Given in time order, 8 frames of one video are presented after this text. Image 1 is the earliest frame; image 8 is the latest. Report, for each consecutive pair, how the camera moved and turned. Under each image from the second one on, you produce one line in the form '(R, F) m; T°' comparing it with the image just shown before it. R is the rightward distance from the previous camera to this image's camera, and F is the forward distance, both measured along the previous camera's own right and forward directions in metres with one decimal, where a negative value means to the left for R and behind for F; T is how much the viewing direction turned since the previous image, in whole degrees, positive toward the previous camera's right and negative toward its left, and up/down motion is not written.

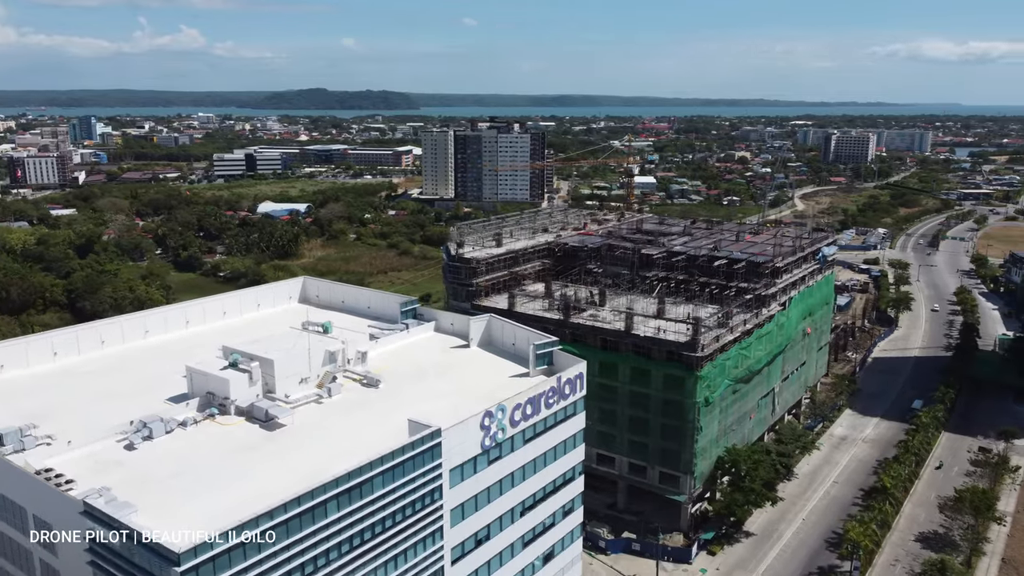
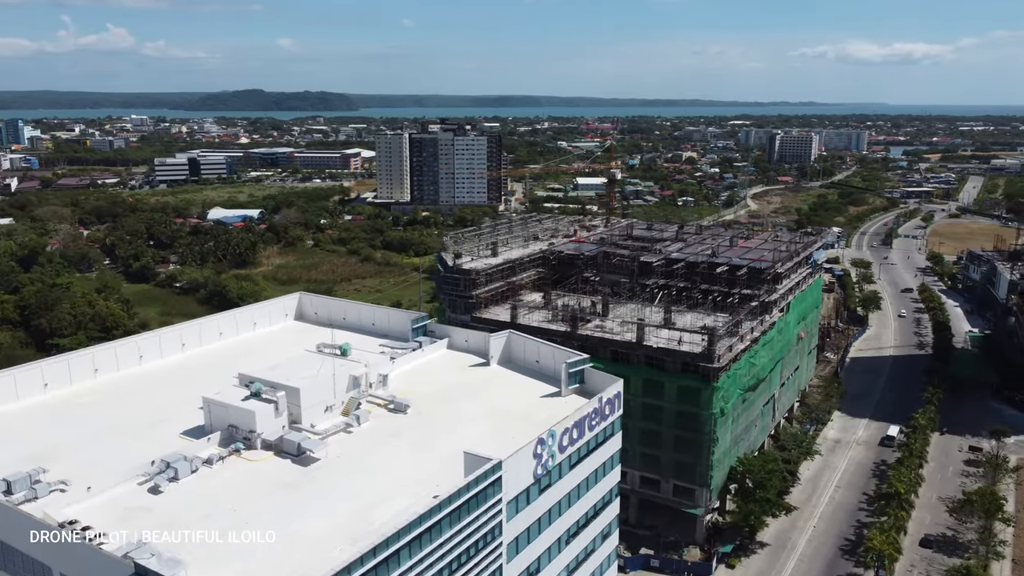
(-1.6, +0.6) m; +4°
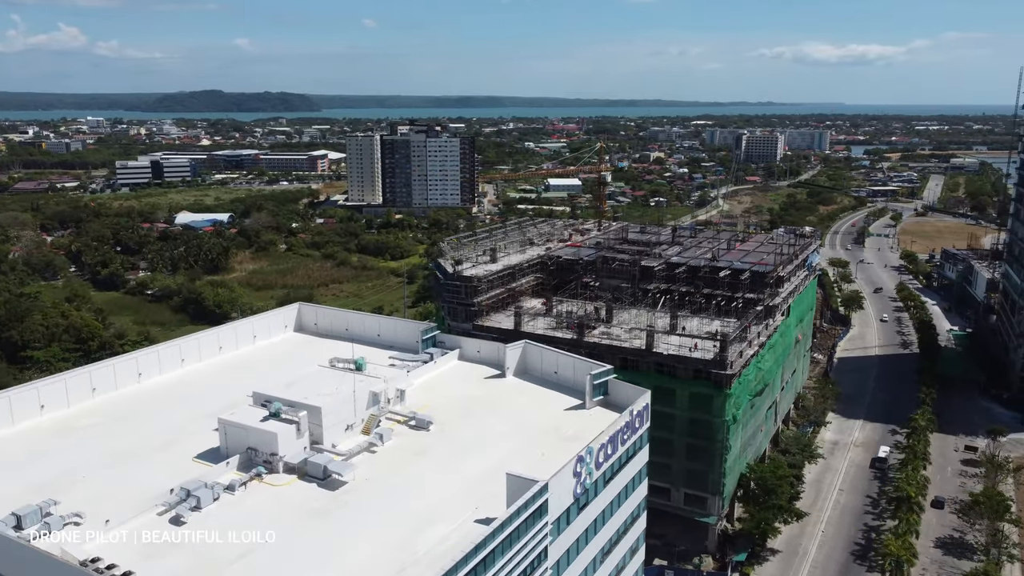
(-1.1, +0.5) m; +2°
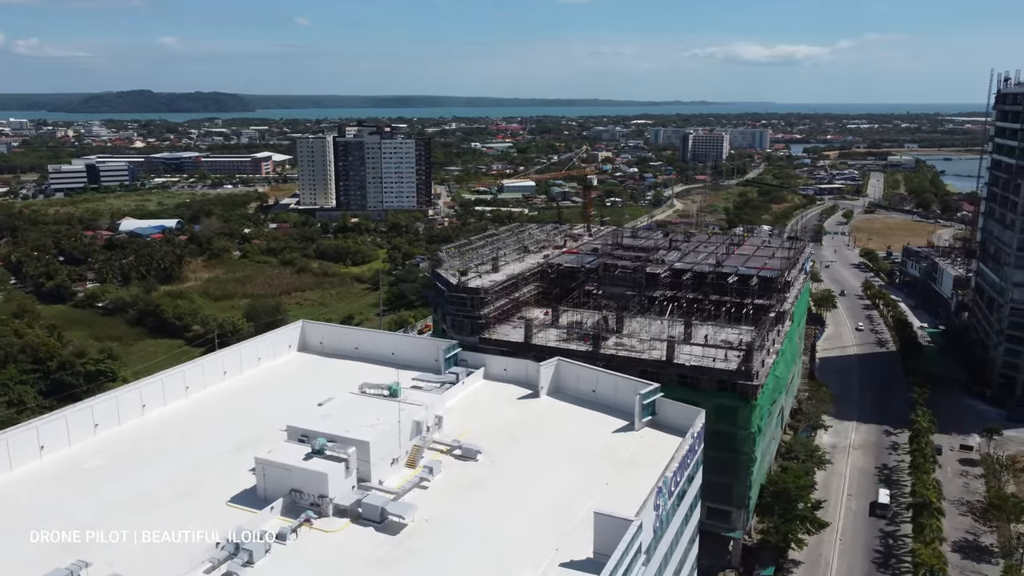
(-1.8, +0.9) m; +4°
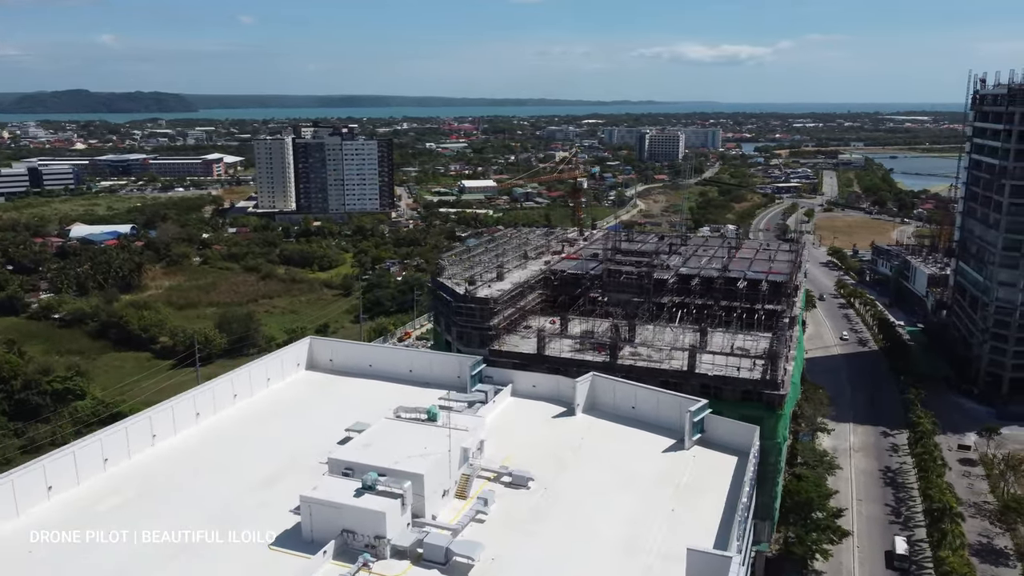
(-1.6, +0.8) m; +3°
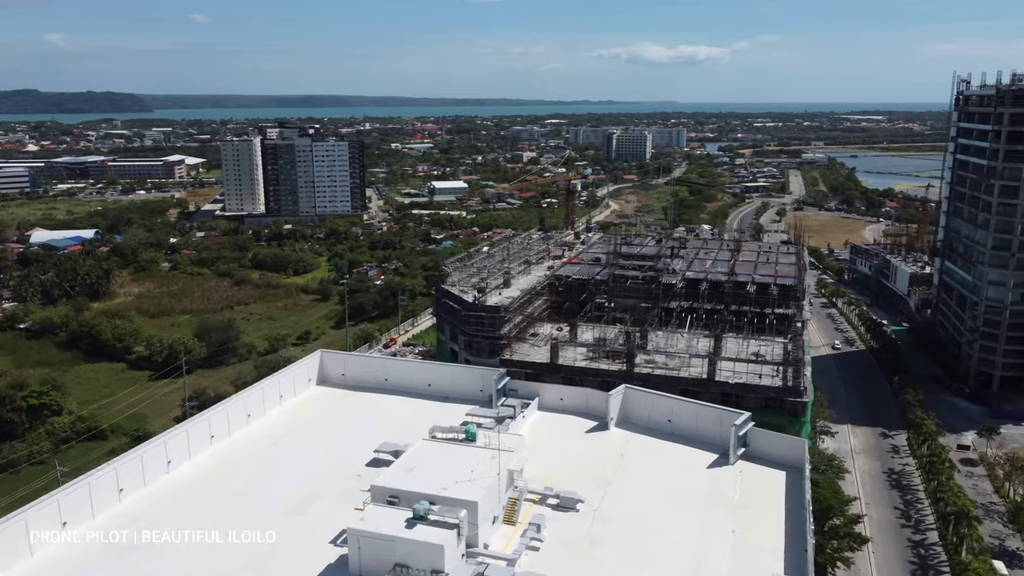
(-1.2, +0.6) m; +3°
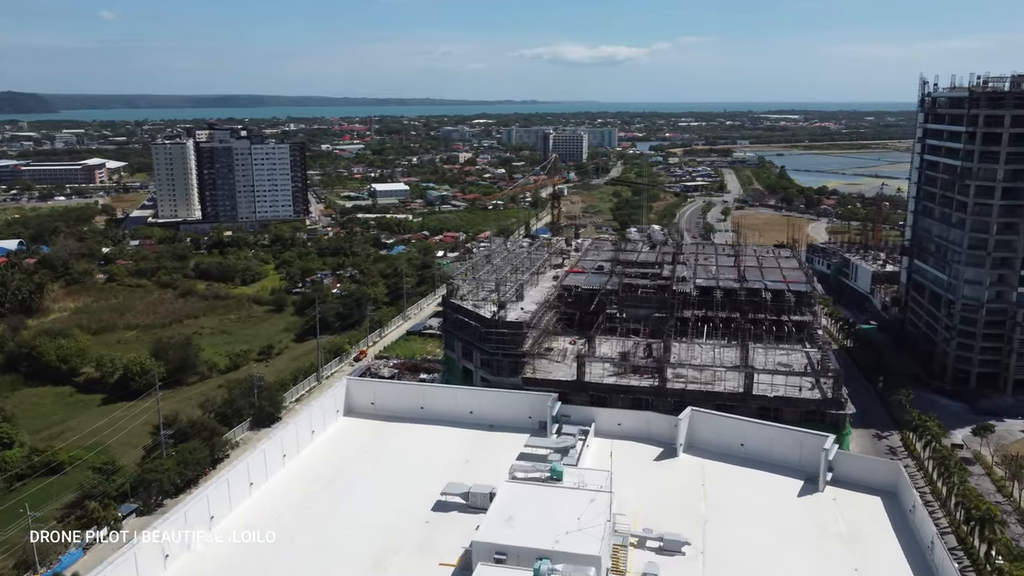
(-2.3, +1.1) m; +5°
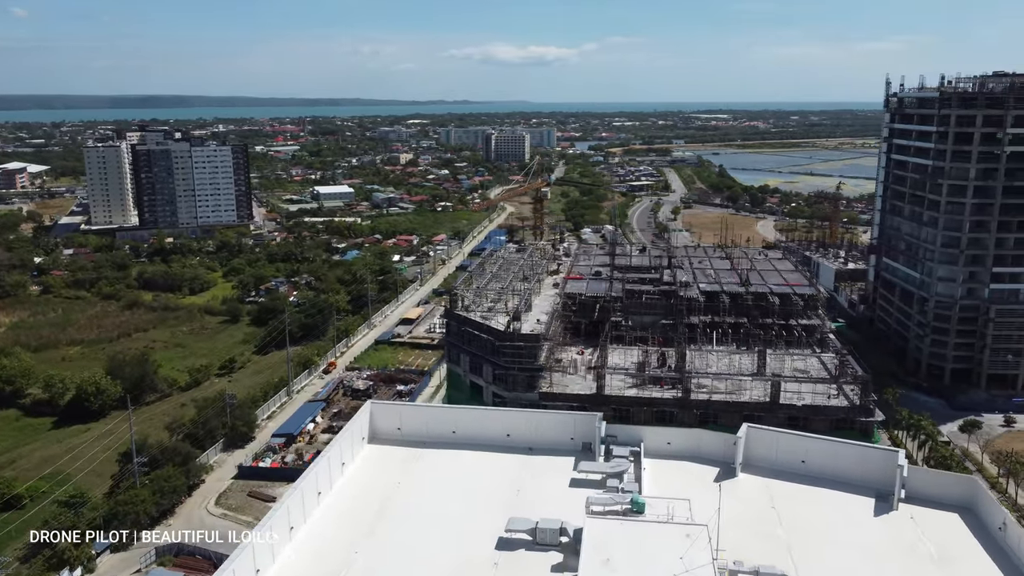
(-1.9, +0.9) m; +5°
